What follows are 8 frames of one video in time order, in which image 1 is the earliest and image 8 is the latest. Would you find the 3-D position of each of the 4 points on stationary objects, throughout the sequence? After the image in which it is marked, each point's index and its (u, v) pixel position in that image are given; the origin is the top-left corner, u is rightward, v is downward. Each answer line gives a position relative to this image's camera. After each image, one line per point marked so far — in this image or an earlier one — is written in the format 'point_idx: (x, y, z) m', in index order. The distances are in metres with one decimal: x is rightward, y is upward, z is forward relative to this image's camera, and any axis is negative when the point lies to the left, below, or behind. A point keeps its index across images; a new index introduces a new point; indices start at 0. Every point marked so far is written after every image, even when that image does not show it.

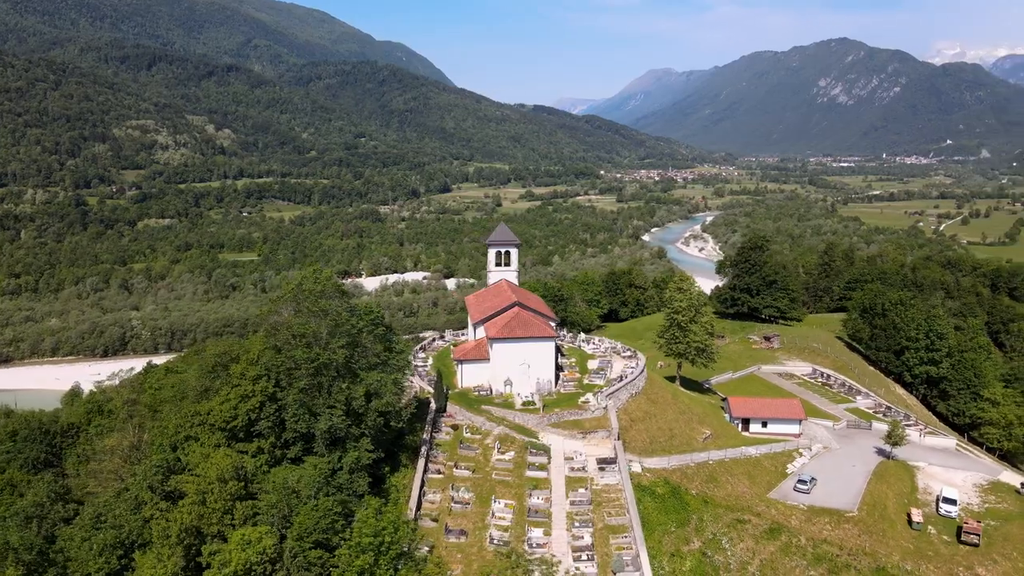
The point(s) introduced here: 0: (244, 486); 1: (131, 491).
0: (-7.4, -5.5, +19.8) m
1: (-10.5, -5.4, +19.9) m
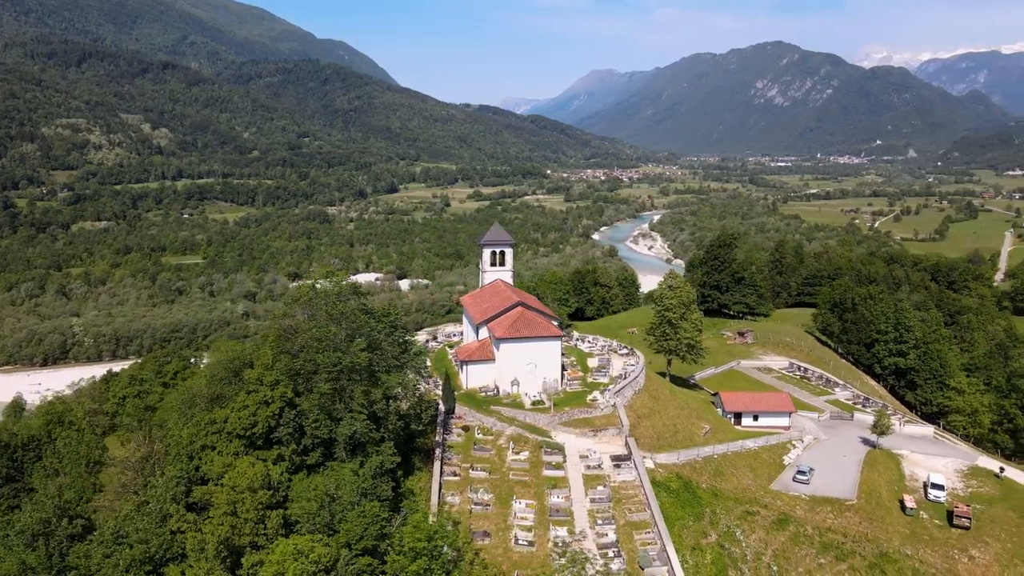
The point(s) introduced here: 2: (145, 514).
0: (-6.5, -5.6, +19.3) m
1: (-9.5, -5.6, +19.2) m
2: (-9.6, -5.7, +18.8) m
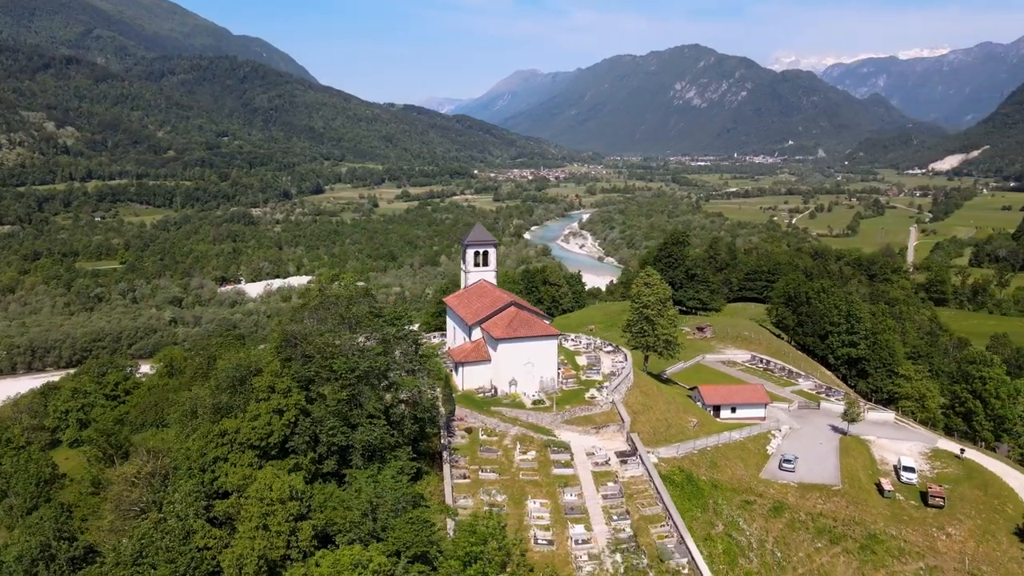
0: (-5.5, -5.7, +18.6) m
1: (-8.6, -5.7, +18.3) m
2: (-8.6, -5.9, +17.8) m
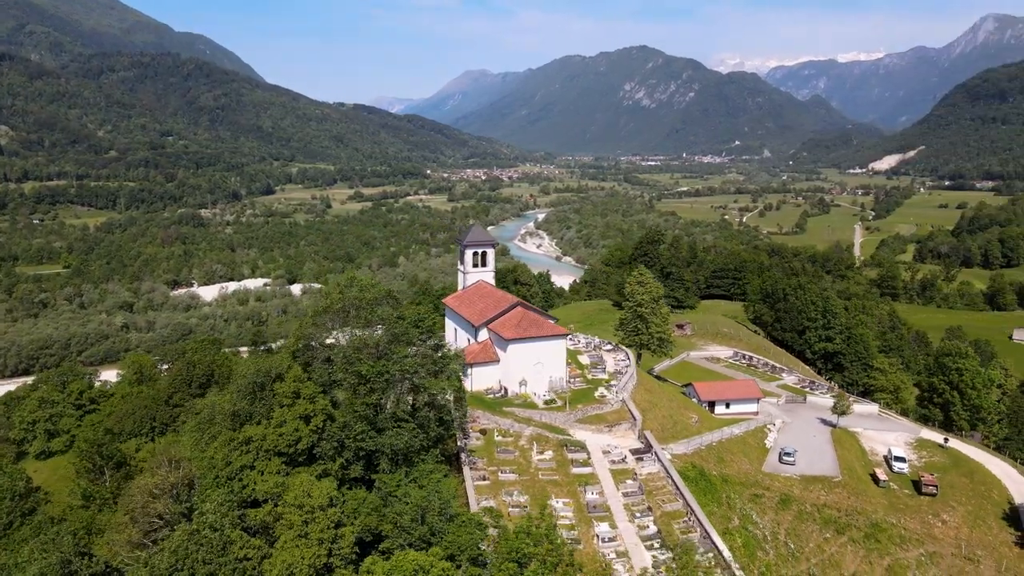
0: (-4.5, -5.8, +18.3) m
1: (-7.5, -5.8, +17.7) m
2: (-7.5, -6.0, +17.3) m
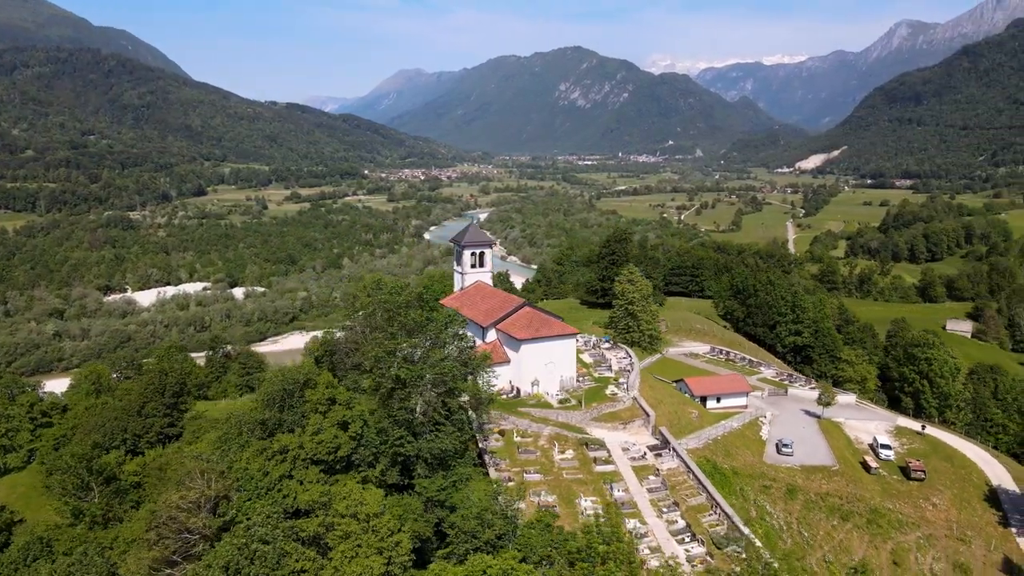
0: (-3.1, -5.8, +17.9) m
1: (-6.1, -6.0, +17.2) m
2: (-6.0, -6.1, +16.7) m
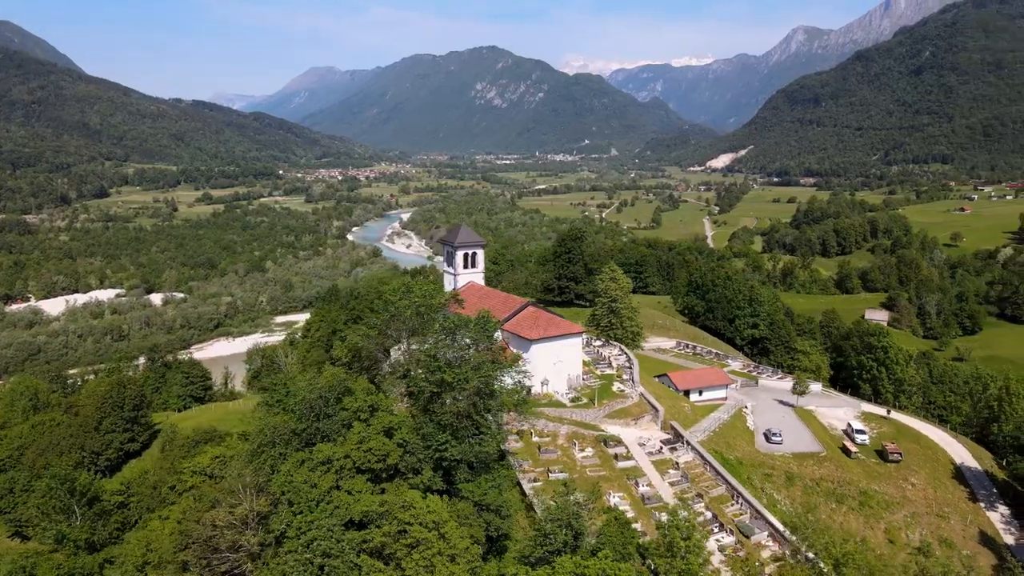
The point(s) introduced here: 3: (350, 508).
0: (-1.5, -5.9, +17.7) m
1: (-4.4, -6.1, +16.6) m
2: (-4.3, -6.2, +16.1) m
3: (-4.1, -5.6, +18.1) m
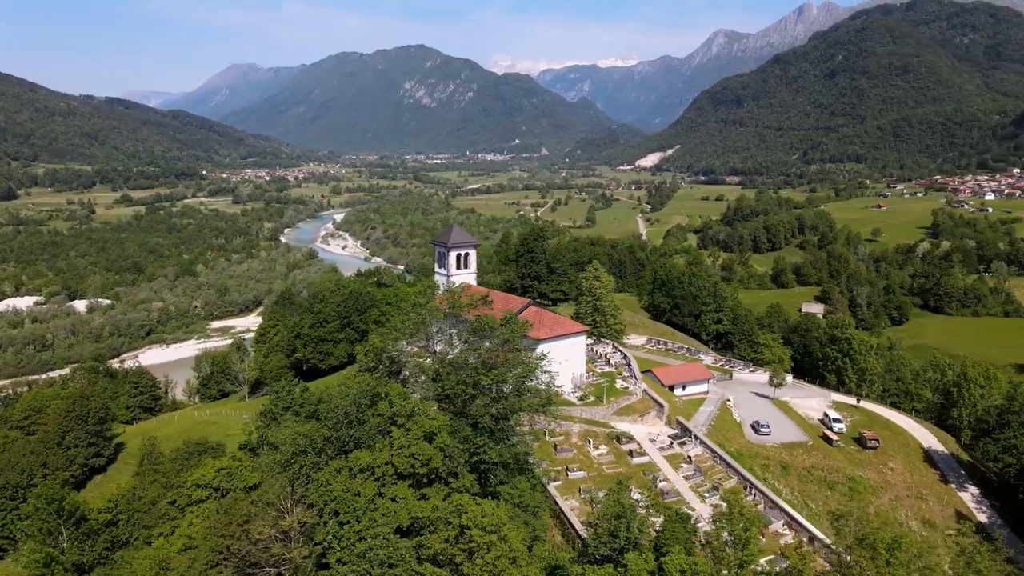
0: (-0.2, -5.9, +17.6) m
1: (-3.0, -6.2, +16.2) m
2: (-2.8, -6.3, +15.8) m
3: (-2.8, -5.6, +17.7) m
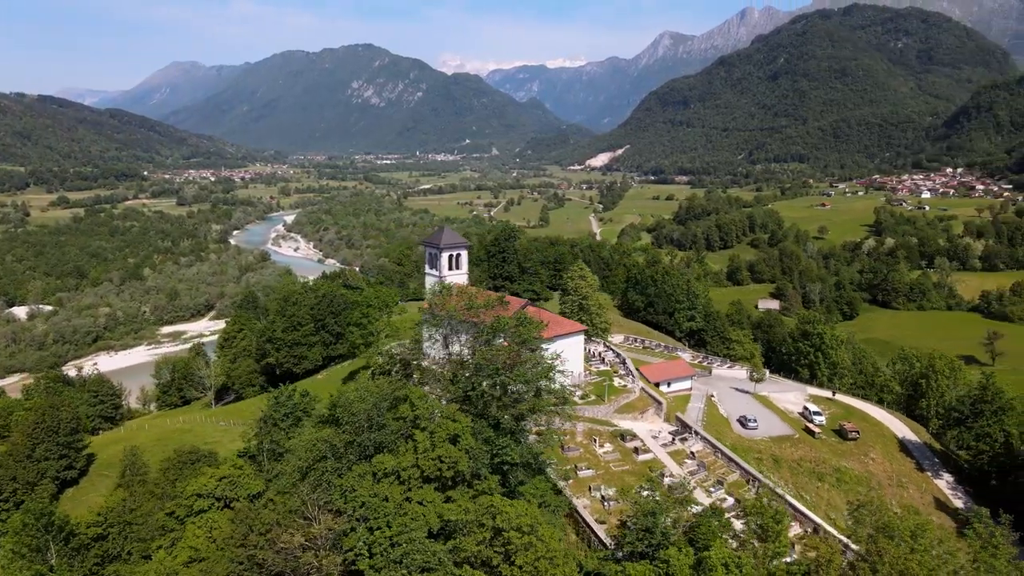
0: (+0.6, -5.9, +17.6) m
1: (-2.1, -6.2, +16.1) m
2: (-1.9, -6.3, +15.7) m
3: (-2.0, -5.7, +17.6) m
